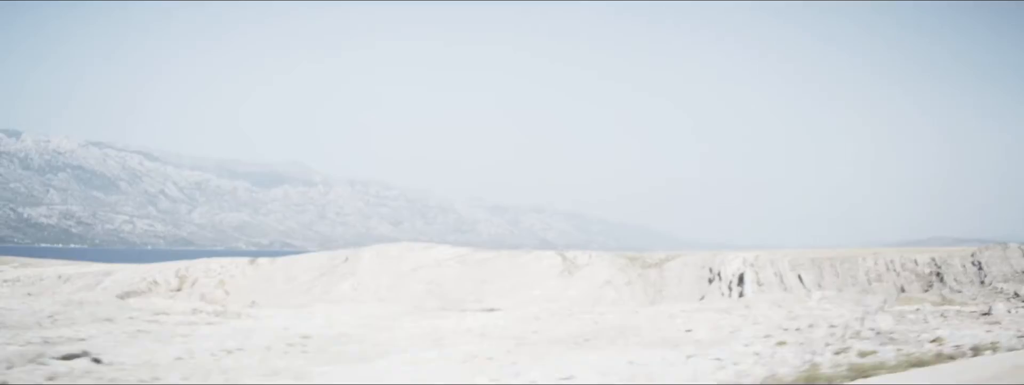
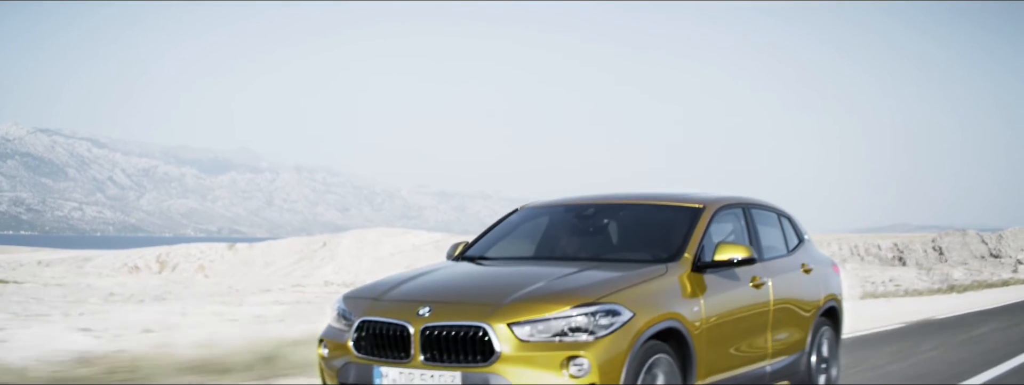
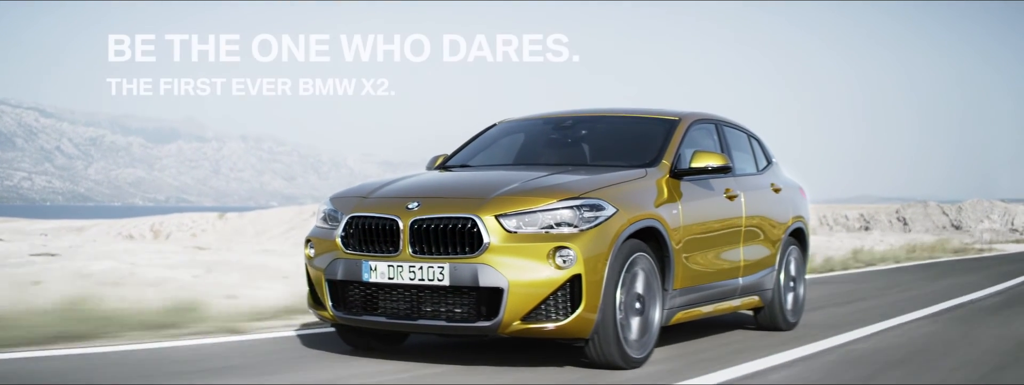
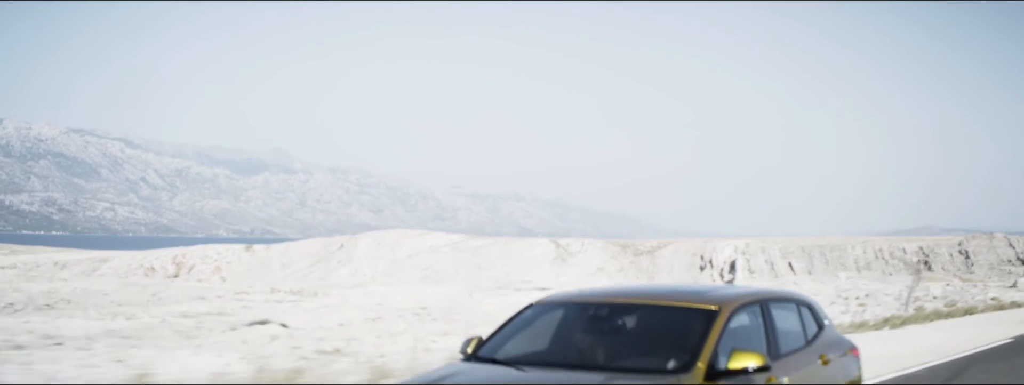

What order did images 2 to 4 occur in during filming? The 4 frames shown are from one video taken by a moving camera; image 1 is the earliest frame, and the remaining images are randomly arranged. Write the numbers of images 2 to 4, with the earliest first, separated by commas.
4, 2, 3
